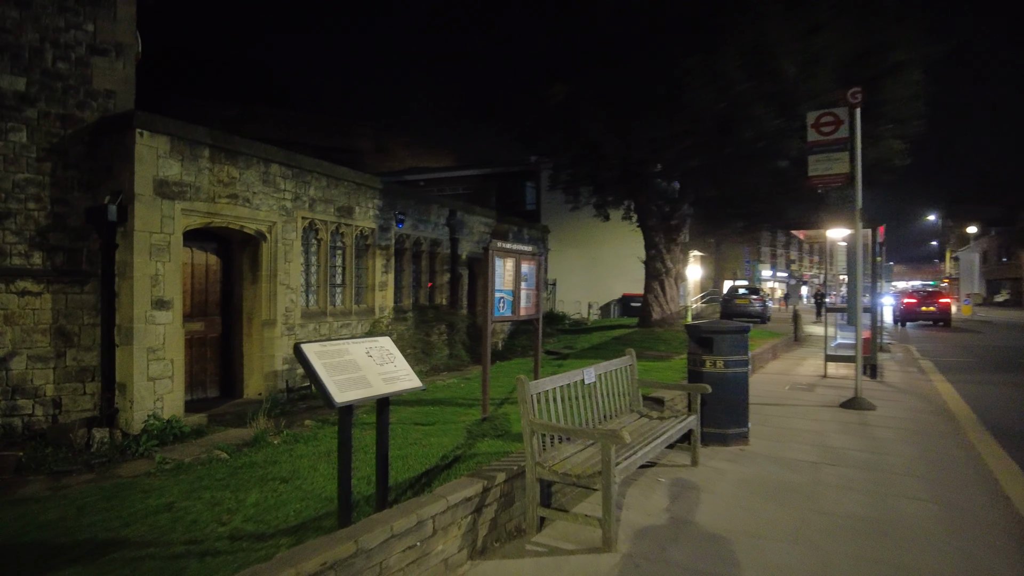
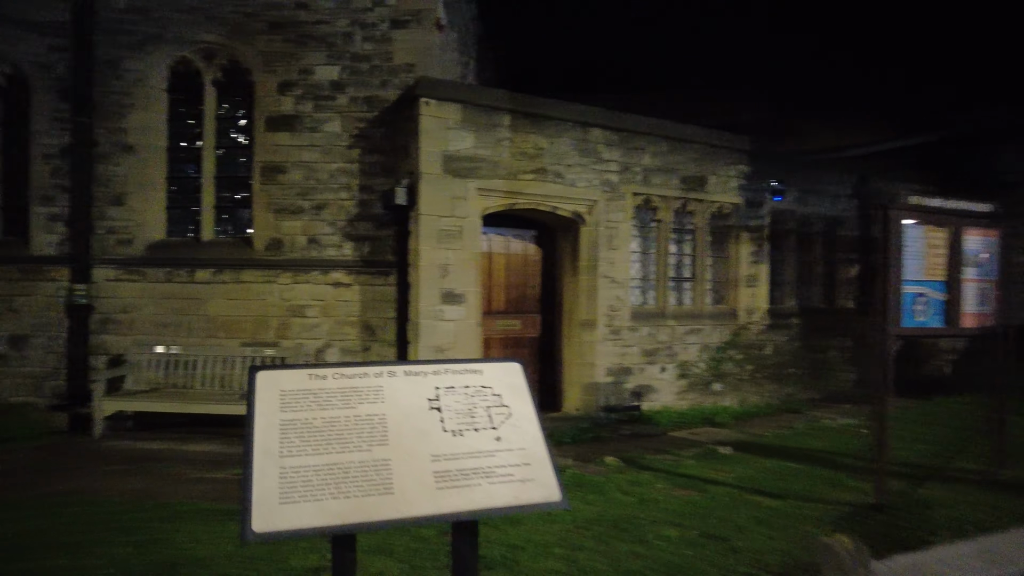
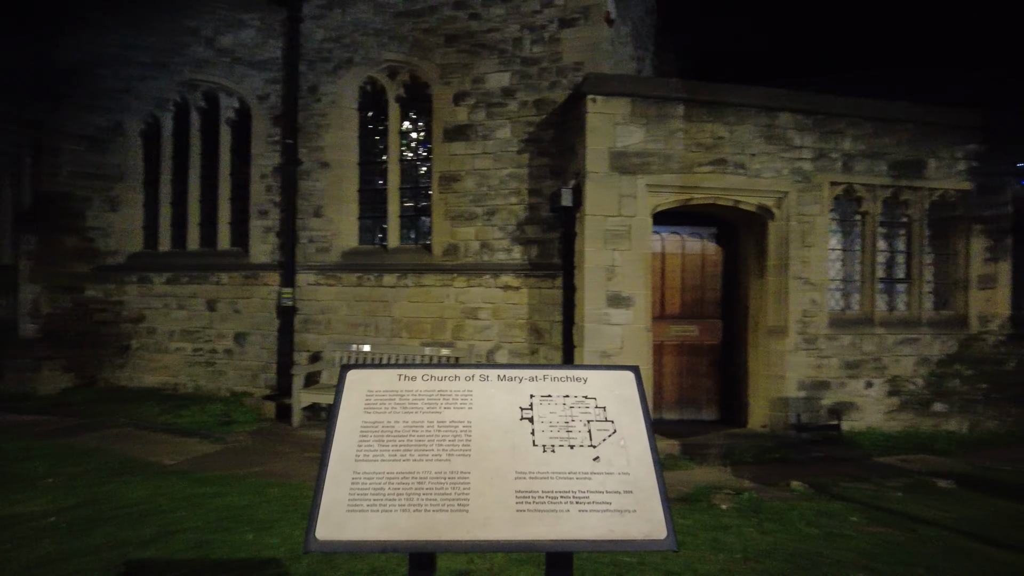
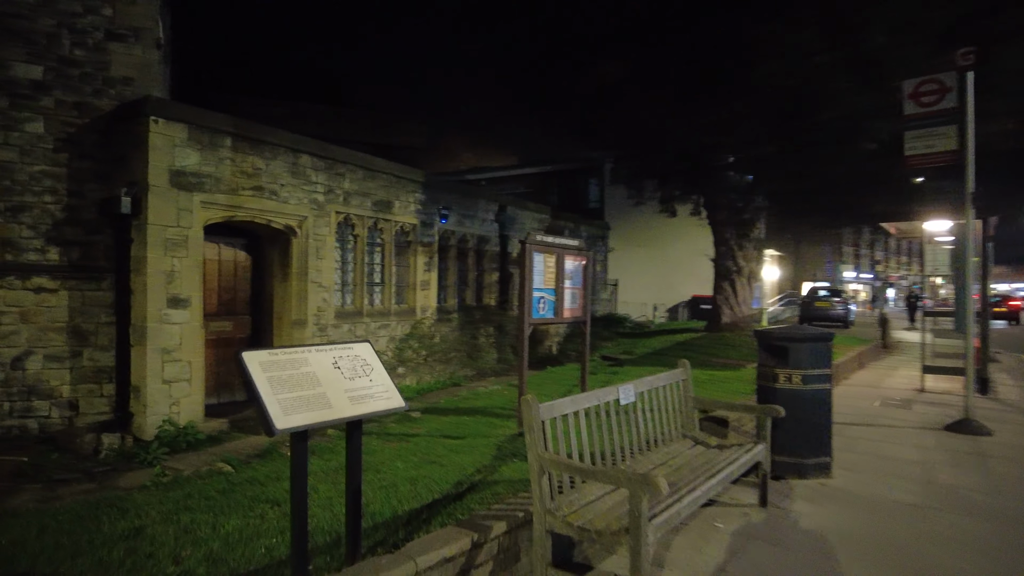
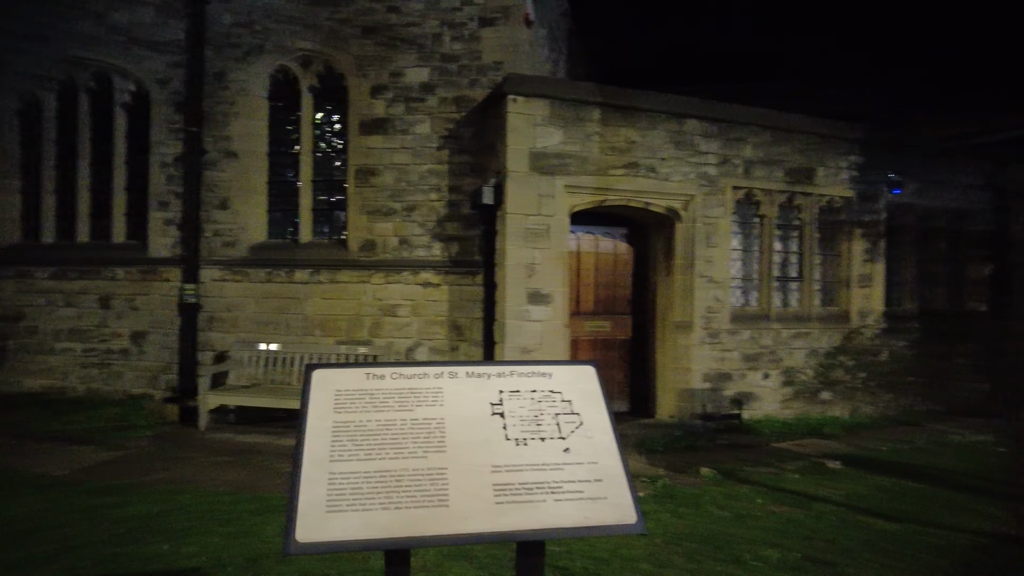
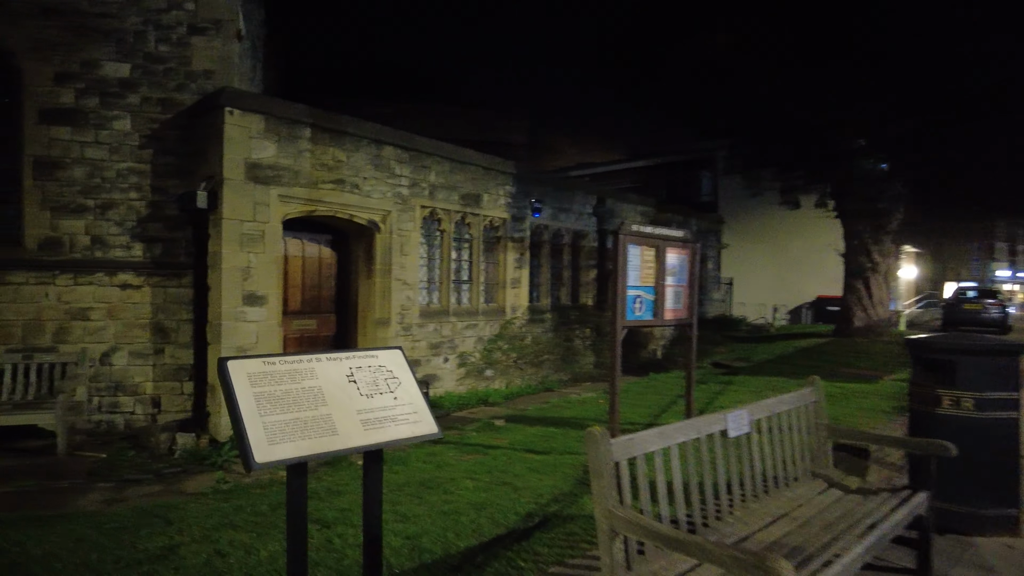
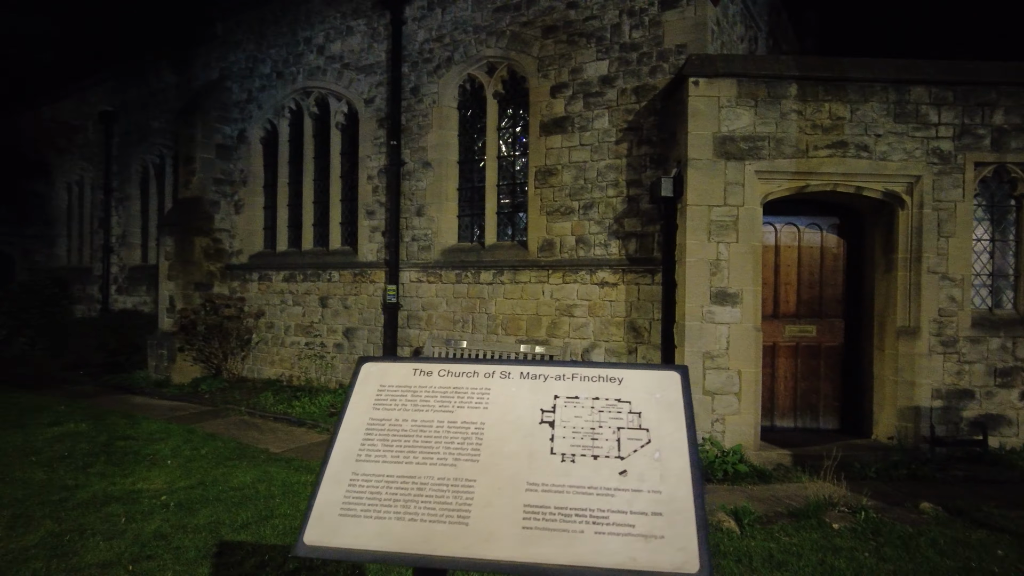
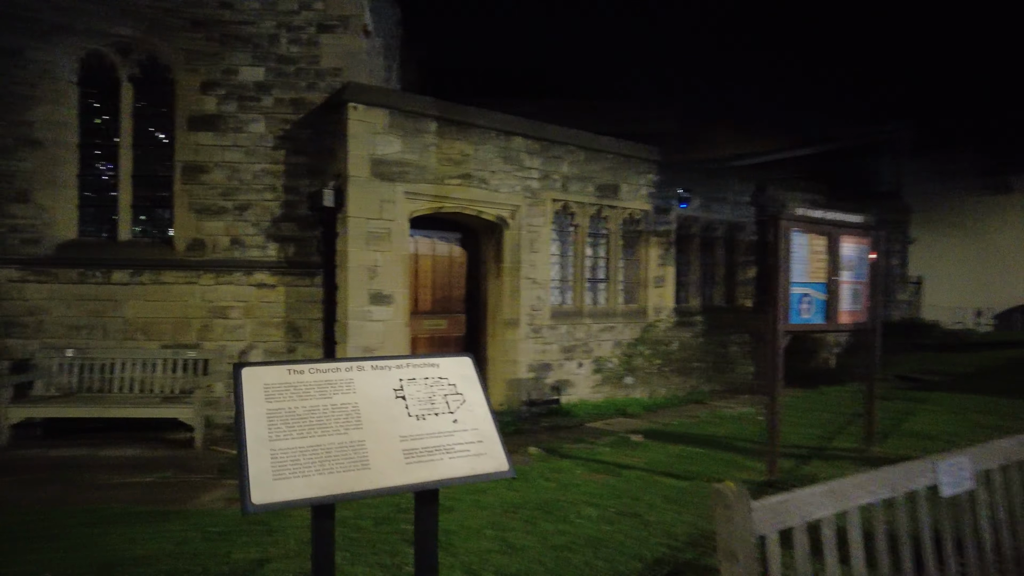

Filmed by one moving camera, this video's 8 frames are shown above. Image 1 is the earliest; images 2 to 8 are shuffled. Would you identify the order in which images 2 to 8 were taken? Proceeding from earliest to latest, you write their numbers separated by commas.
4, 6, 8, 2, 5, 3, 7
